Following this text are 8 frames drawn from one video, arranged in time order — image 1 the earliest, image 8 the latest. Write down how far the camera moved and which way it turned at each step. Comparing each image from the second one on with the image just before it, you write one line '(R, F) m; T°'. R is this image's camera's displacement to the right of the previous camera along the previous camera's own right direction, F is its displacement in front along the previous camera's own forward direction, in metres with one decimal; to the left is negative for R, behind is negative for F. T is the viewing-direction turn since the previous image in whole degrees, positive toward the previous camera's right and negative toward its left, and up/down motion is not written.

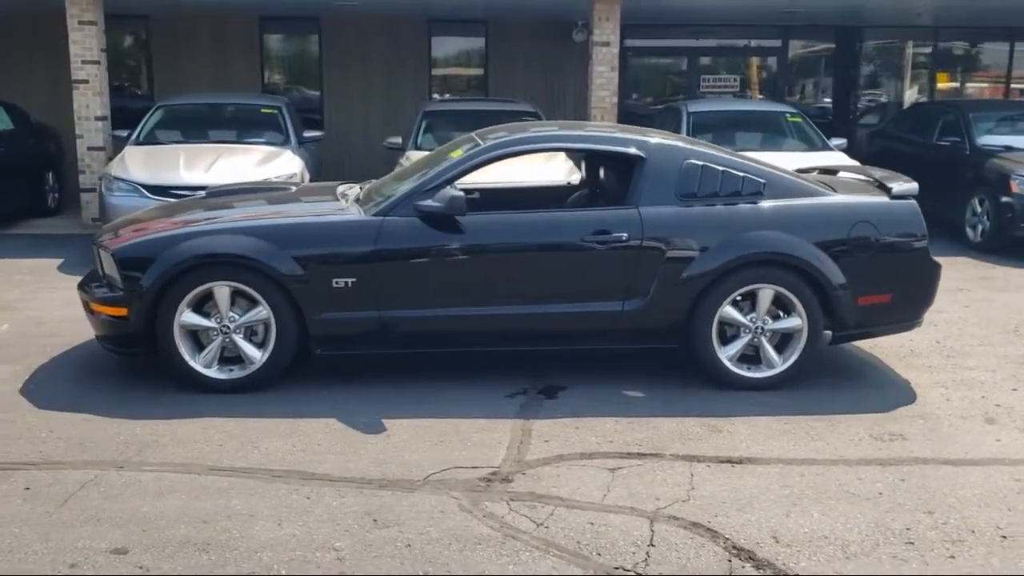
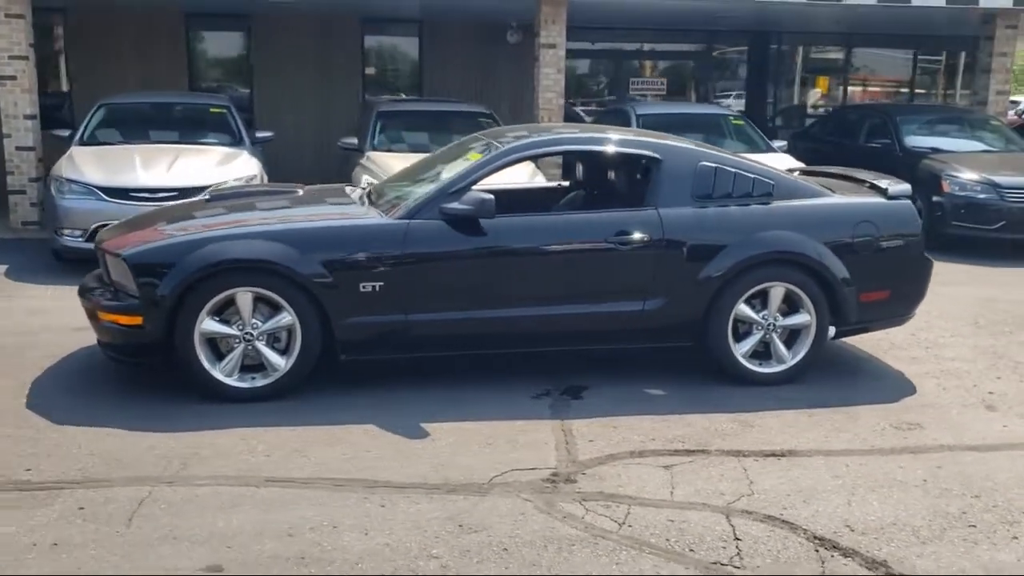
(-0.8, 0.0) m; +6°
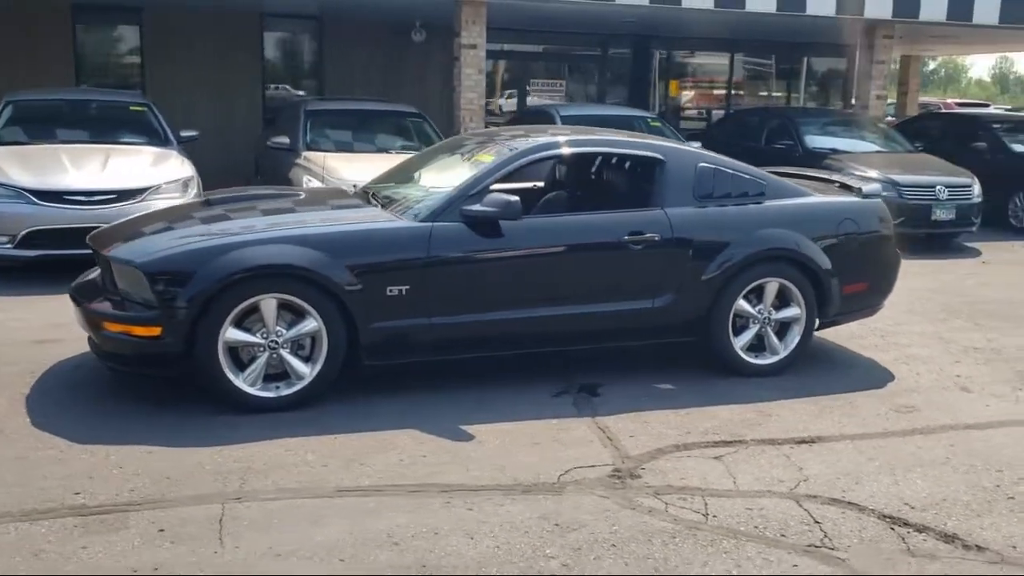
(-1.1, 0.0) m; +9°
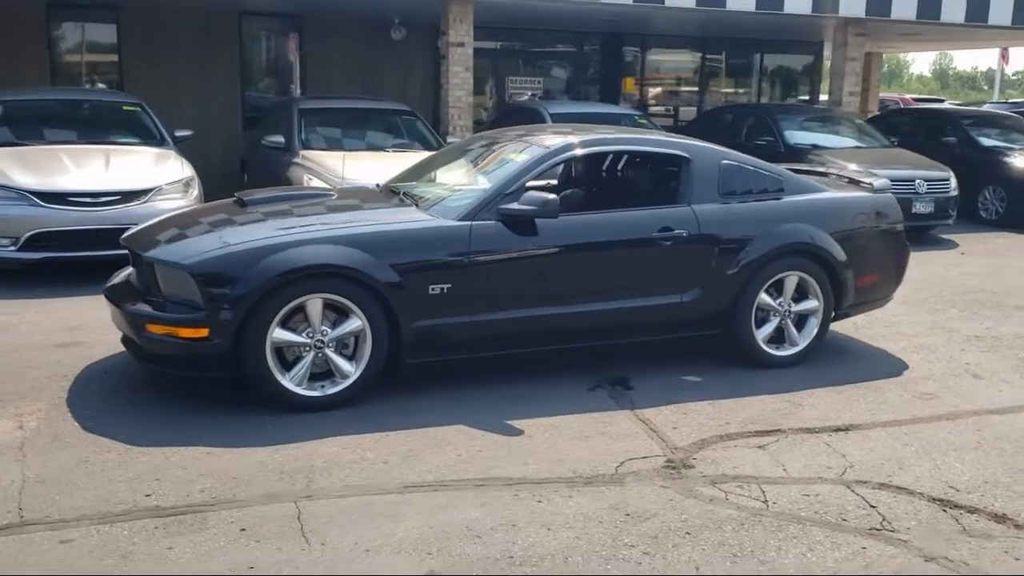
(-0.5, -0.1) m; +3°
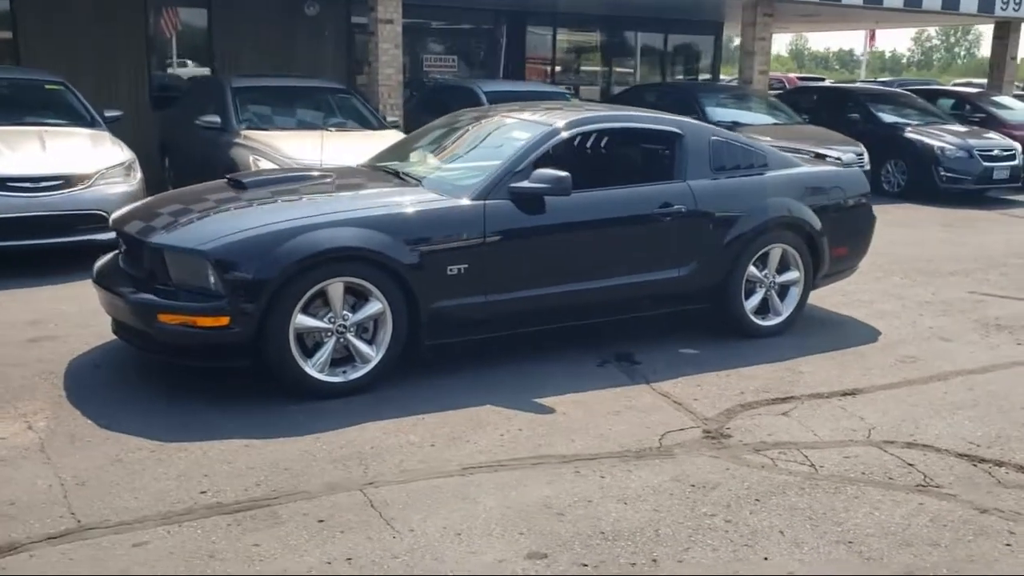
(-0.8, +0.1) m; +7°
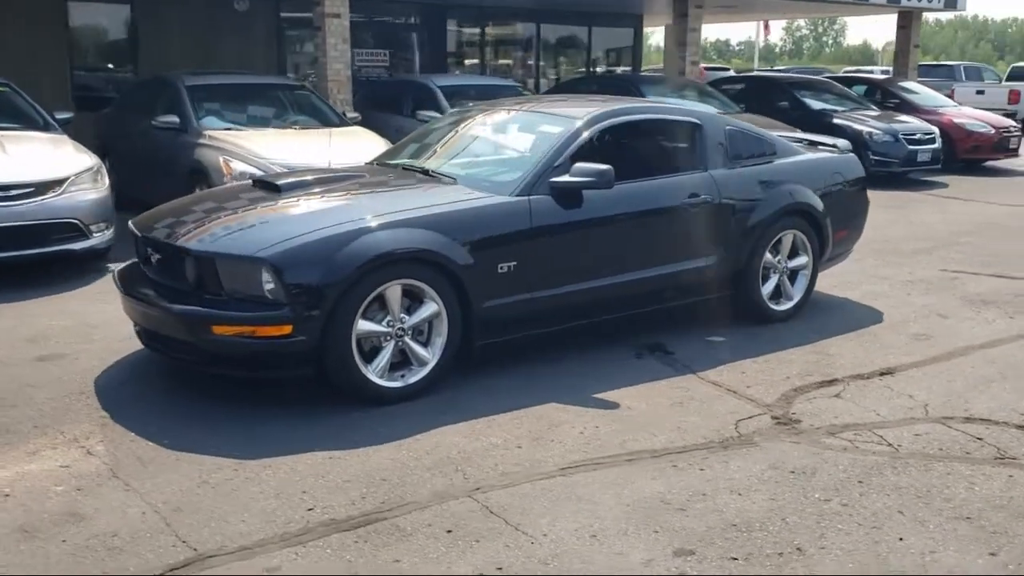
(-0.9, +0.1) m; +6°
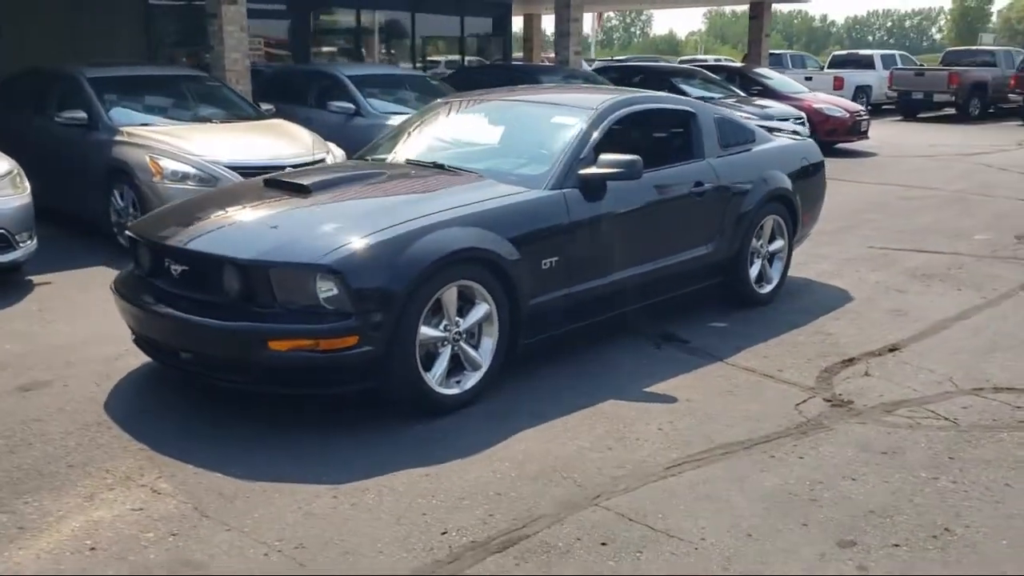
(-1.2, +0.3) m; +10°
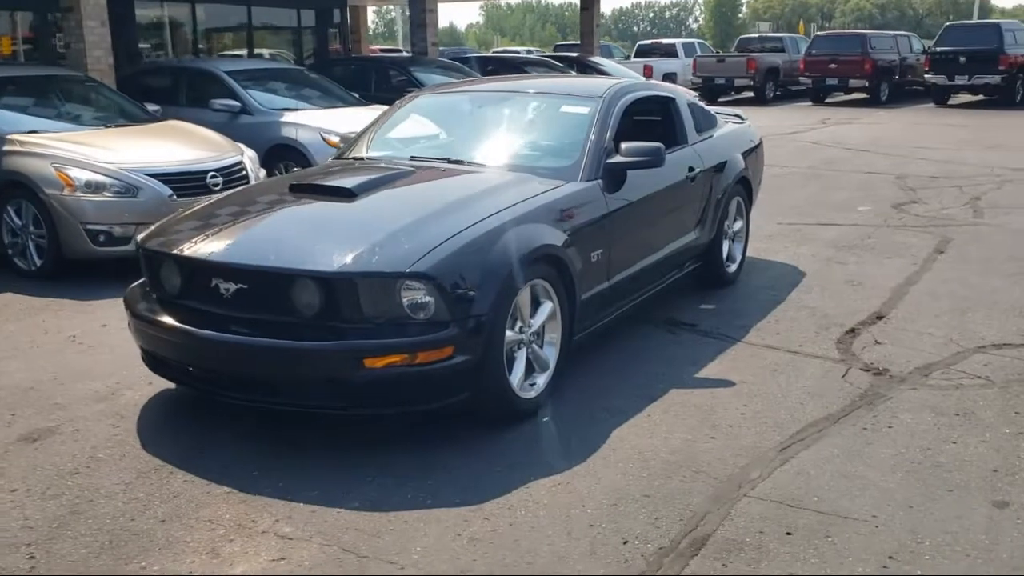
(-1.4, +0.3) m; +12°
